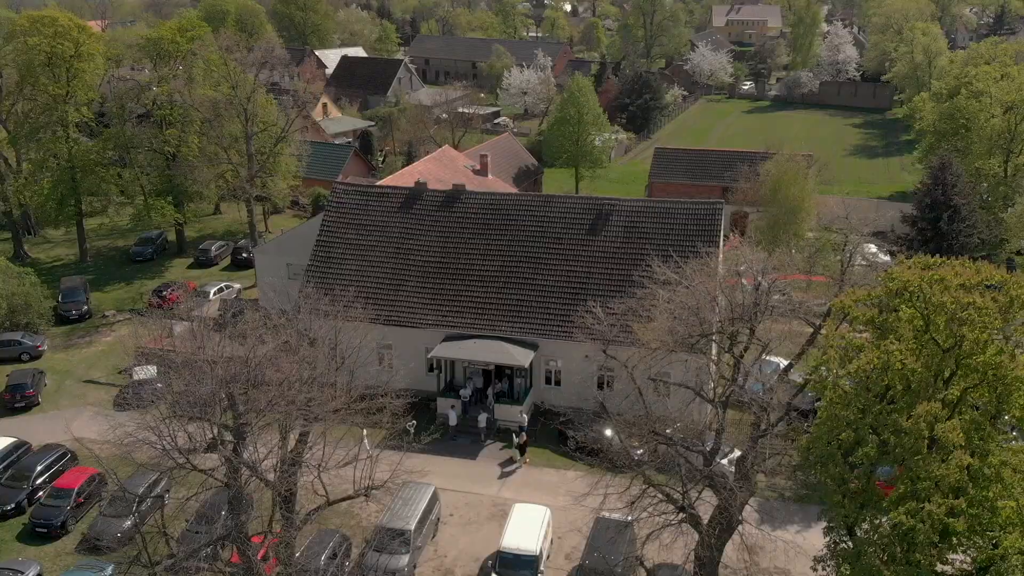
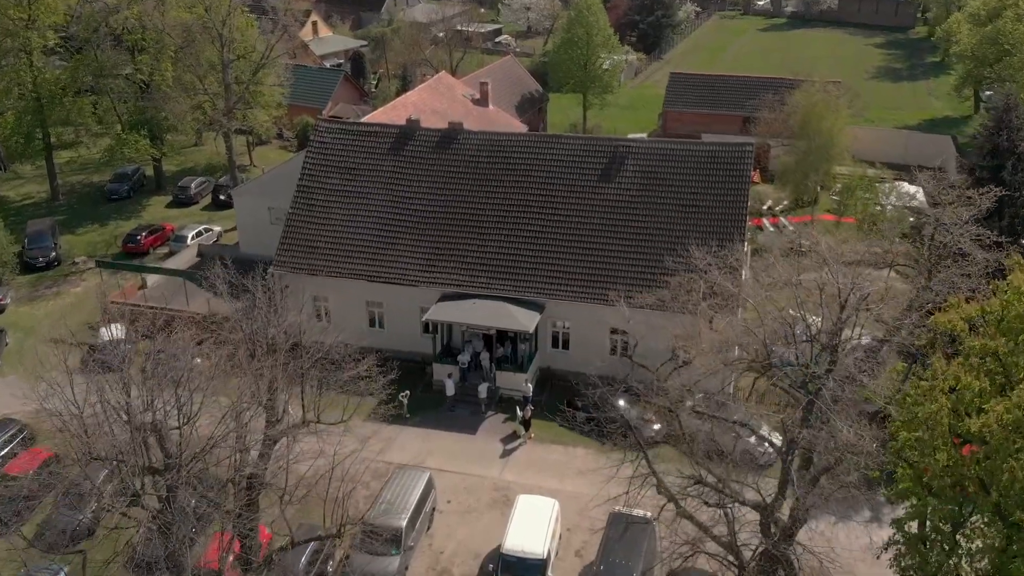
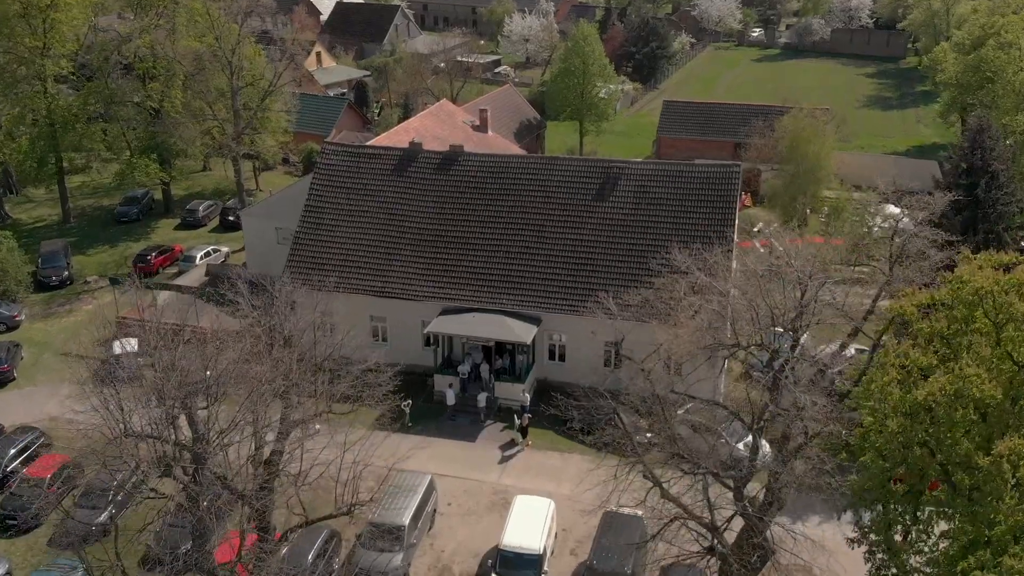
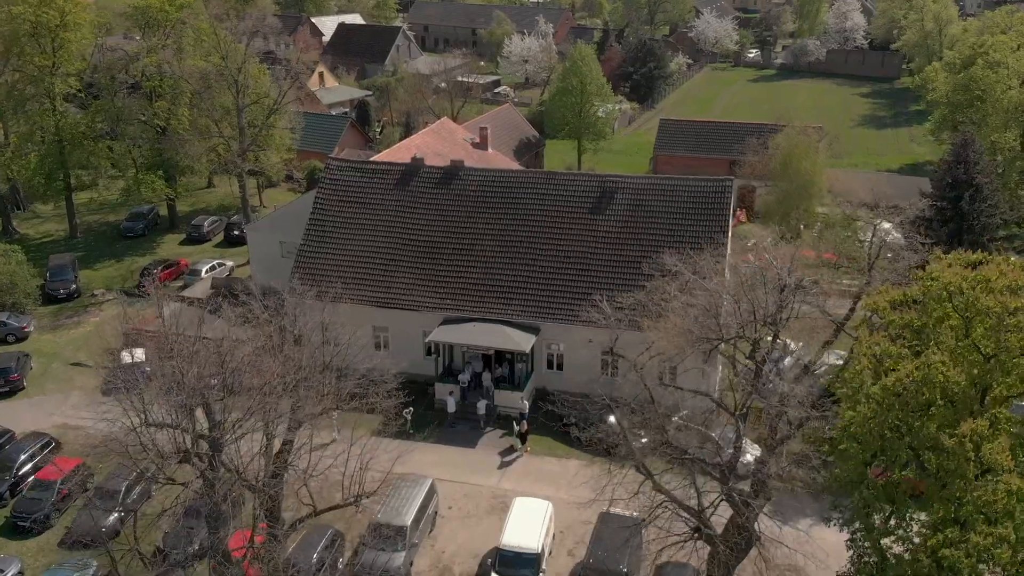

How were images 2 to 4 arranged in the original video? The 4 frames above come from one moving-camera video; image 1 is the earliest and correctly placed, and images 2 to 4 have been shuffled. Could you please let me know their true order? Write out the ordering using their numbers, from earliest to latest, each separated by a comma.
4, 3, 2
